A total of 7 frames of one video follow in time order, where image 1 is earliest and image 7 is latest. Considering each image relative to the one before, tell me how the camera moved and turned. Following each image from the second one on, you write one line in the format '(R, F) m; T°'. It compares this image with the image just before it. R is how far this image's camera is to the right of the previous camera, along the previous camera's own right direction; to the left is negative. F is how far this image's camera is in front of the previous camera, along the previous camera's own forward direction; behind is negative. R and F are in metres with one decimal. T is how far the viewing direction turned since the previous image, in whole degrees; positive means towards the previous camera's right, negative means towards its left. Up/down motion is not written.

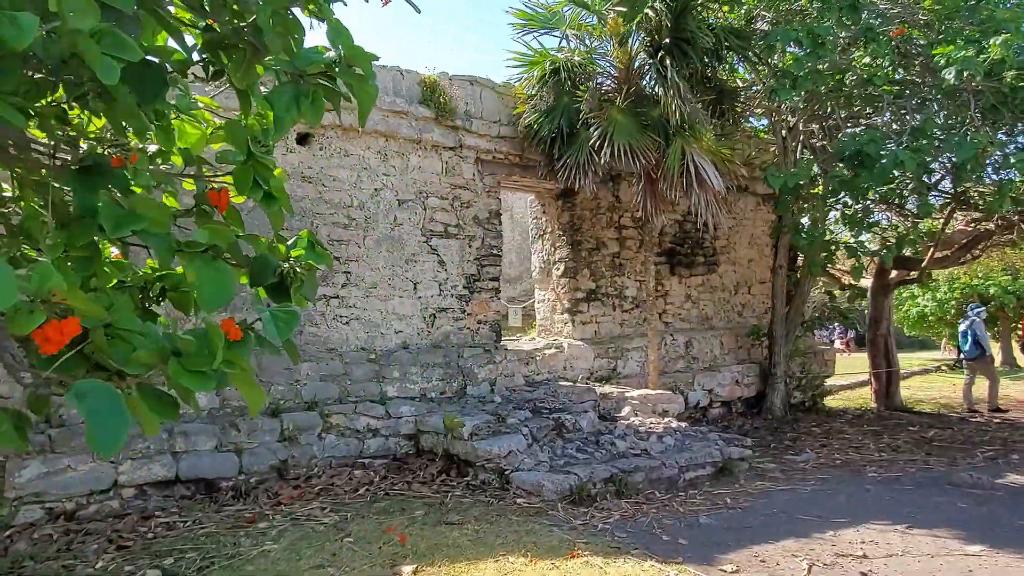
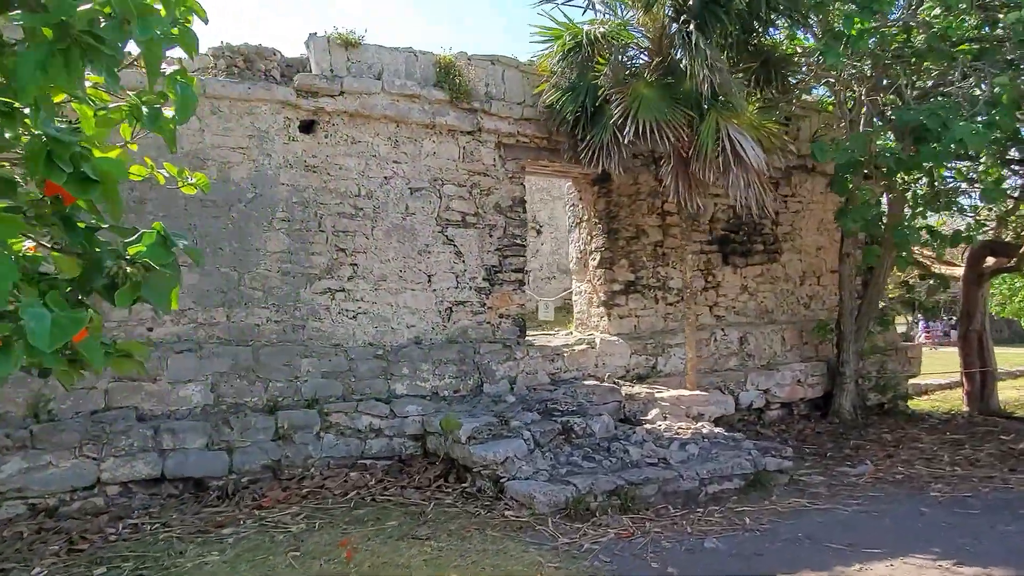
(+0.5, +0.4) m; -8°
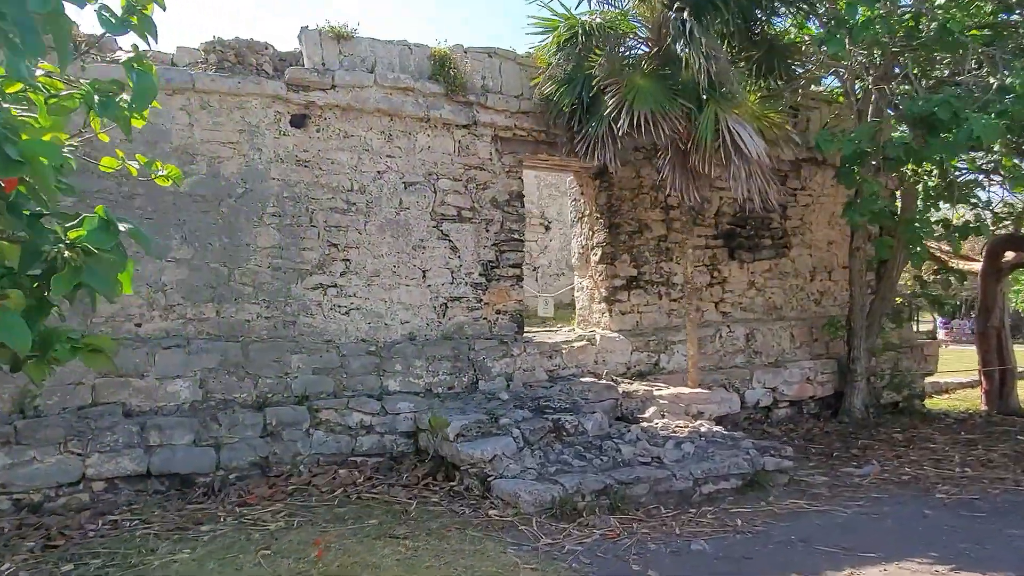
(+0.2, +0.1) m; -2°
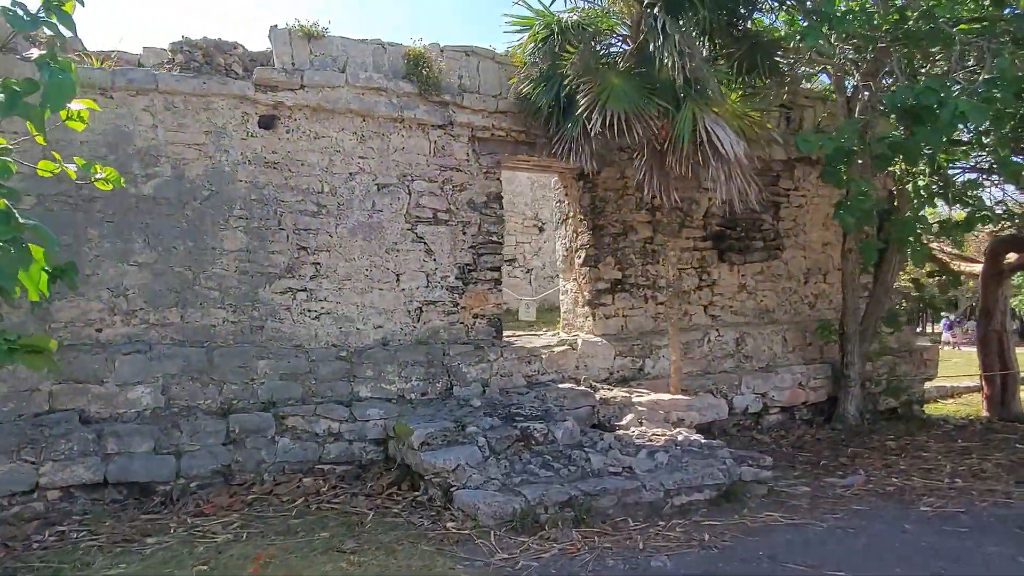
(+0.3, +0.1) m; -1°
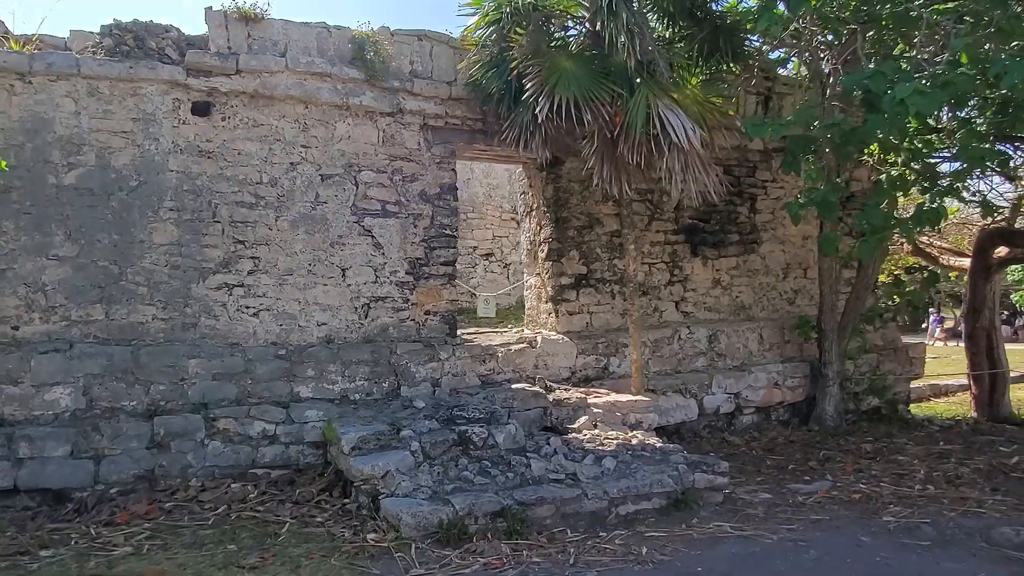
(+0.4, +0.2) m; -1°
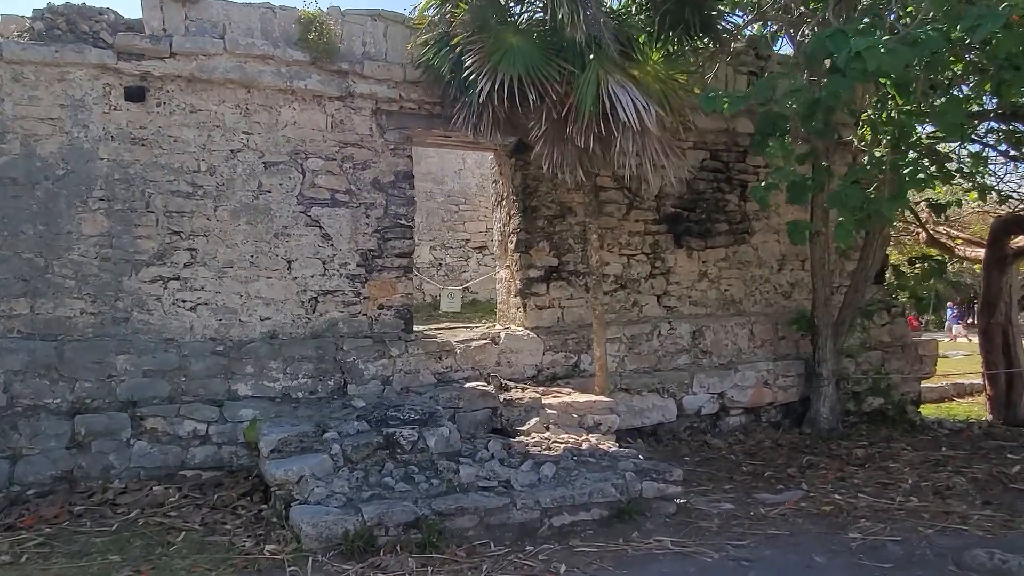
(+0.5, +0.3) m; -3°
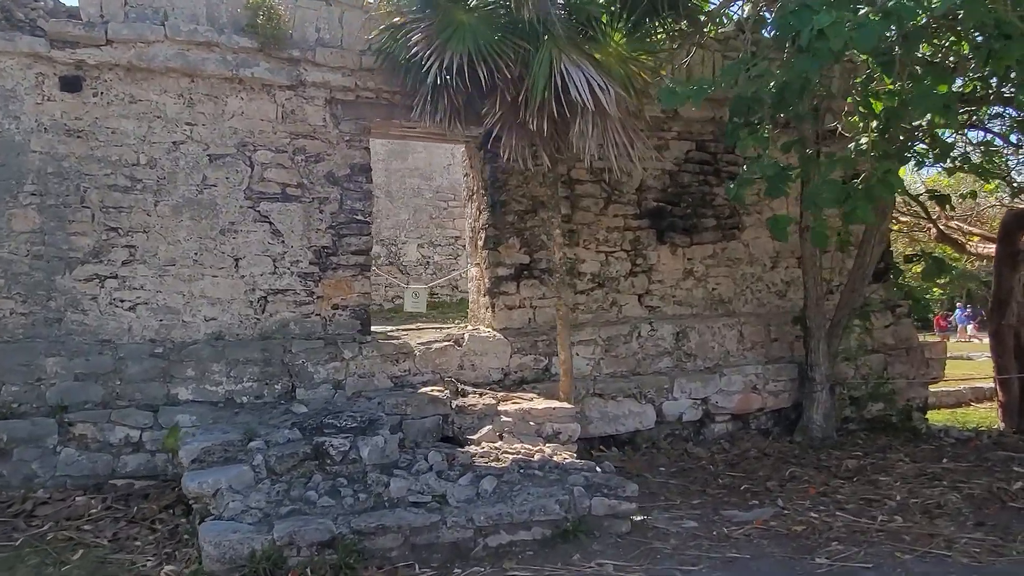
(+0.4, +0.3) m; -2°
